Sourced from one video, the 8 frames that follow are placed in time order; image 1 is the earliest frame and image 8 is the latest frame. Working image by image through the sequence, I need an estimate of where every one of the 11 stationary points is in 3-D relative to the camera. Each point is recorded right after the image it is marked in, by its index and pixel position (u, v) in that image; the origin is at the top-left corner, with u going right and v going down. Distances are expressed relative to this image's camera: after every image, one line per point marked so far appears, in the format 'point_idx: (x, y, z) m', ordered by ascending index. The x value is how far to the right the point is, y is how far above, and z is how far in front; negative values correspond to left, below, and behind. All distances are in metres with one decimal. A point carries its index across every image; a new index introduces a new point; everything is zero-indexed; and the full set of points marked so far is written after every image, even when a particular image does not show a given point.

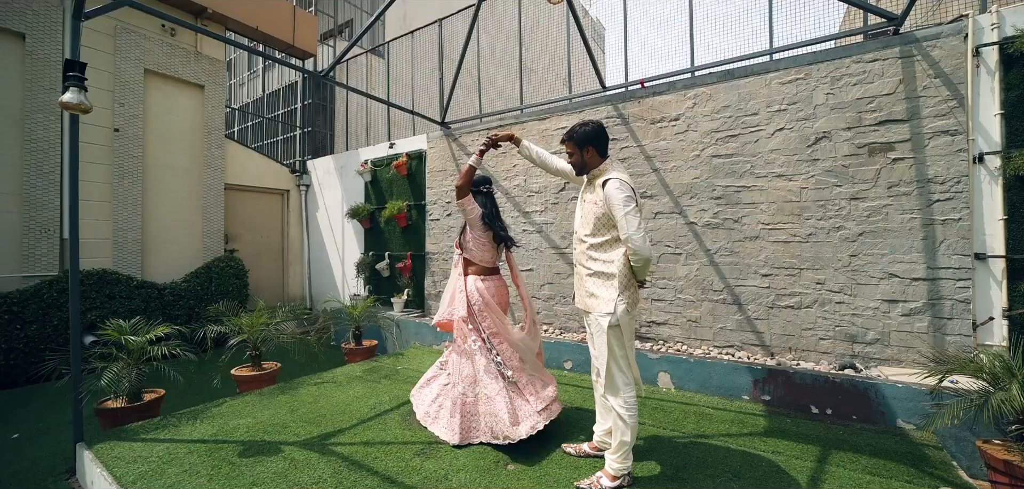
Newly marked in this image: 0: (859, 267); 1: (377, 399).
0: (+3.1, -0.2, +3.5) m
1: (-1.2, -1.4, +3.6) m
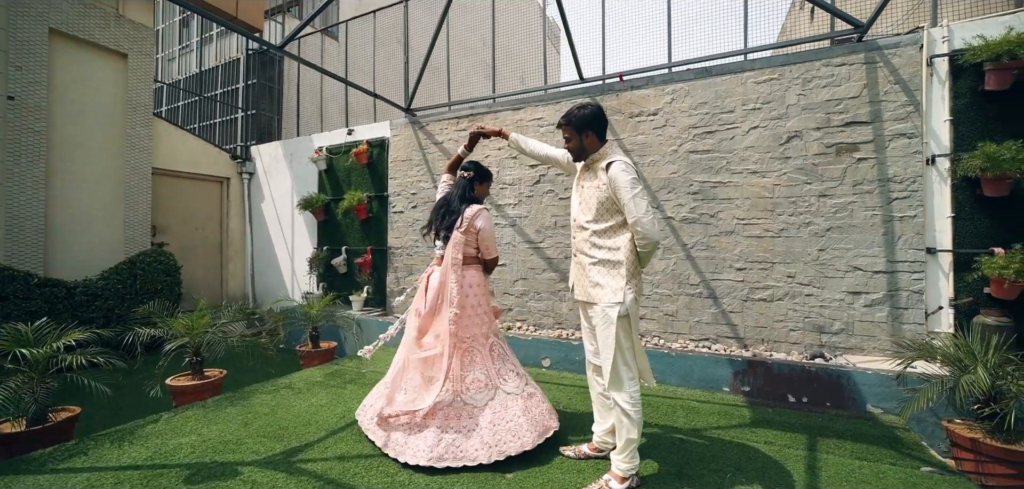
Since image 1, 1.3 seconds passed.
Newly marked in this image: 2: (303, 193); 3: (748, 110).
0: (+2.9, -0.2, +3.7) m
1: (-1.3, -1.3, +3.2) m
2: (-3.5, +0.9, +6.6) m
3: (+2.4, +1.3, +4.0) m
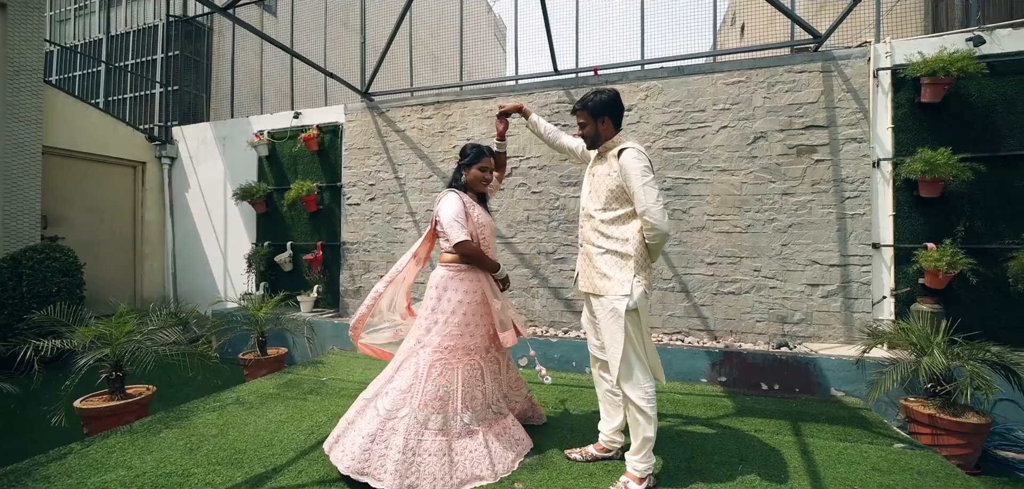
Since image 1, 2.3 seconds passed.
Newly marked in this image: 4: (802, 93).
0: (+2.7, -0.1, +3.9) m
1: (-1.4, -1.3, +2.8) m
2: (-4.0, +0.9, +5.9) m
3: (+2.1, +1.4, +4.1) m
4: (+2.9, +1.5, +3.9) m
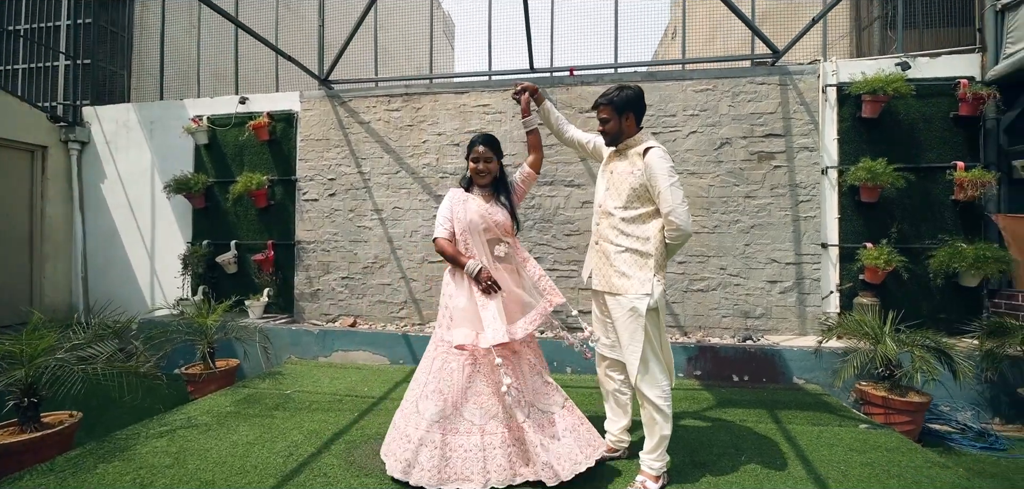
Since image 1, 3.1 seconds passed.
0: (+2.5, -0.1, +4.2) m
1: (-1.4, -1.2, +2.5) m
2: (-4.4, +0.9, +5.2) m
3: (+1.9, +1.4, +4.3) m
4: (+2.6, +1.5, +4.2) m
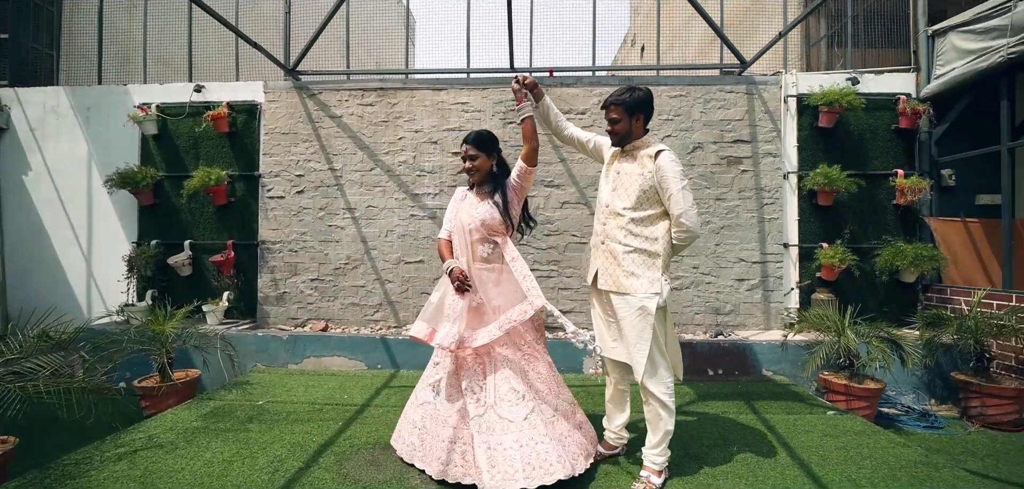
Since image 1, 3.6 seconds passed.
0: (+2.3, -0.1, +4.4) m
1: (-1.4, -1.2, +2.4) m
2: (-4.7, +0.9, +4.7) m
3: (+1.7, +1.4, +4.5) m
4: (+2.4, +1.5, +4.5) m
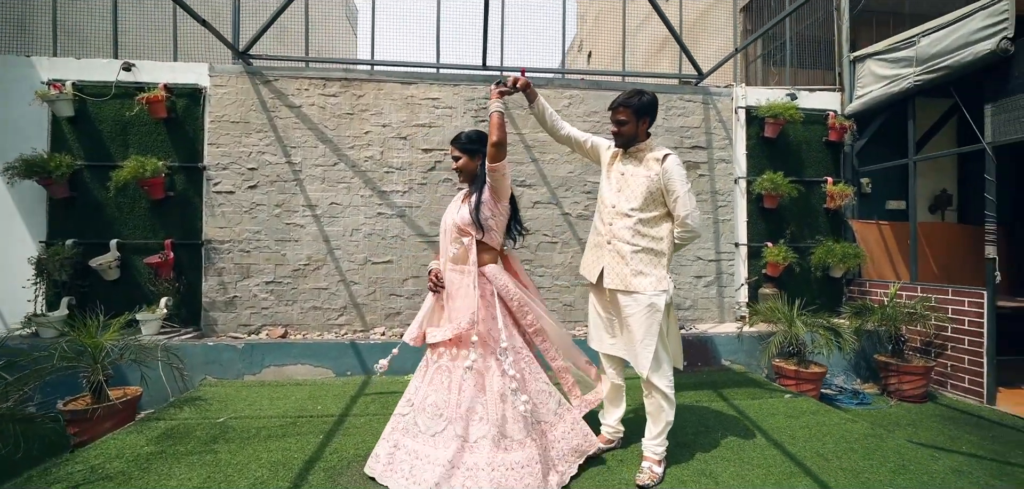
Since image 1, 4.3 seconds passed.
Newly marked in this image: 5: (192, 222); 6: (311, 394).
0: (+2.0, -0.1, +4.7) m
1: (-1.4, -1.2, +2.1) m
2: (-5.0, +0.9, +4.0) m
3: (+1.4, +1.4, +4.7) m
4: (+2.1, +1.5, +4.8) m
5: (-3.3, +0.2, +4.2) m
6: (-1.7, -1.2, +3.3) m
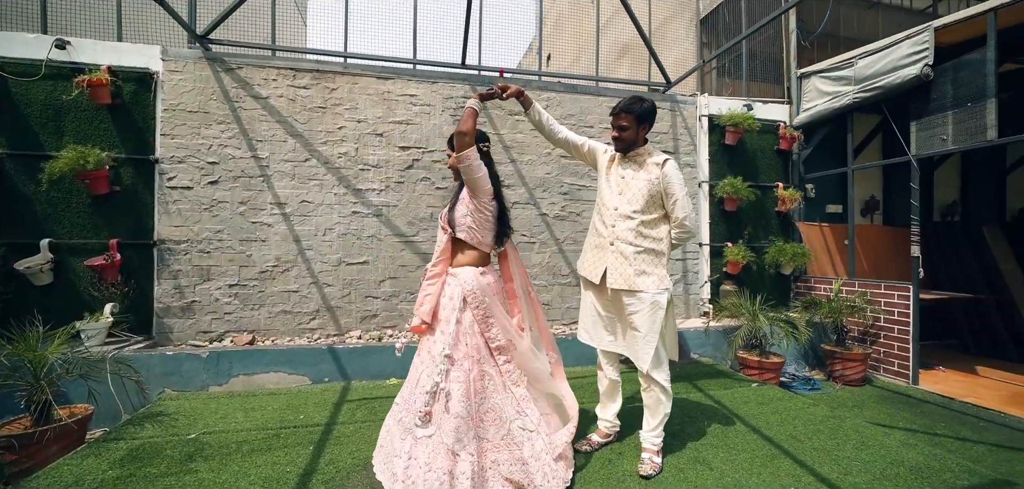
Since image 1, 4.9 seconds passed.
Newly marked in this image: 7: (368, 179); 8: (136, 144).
0: (+1.7, -0.1, +4.9) m
1: (-1.3, -1.2, +2.0) m
2: (-5.1, +0.9, +3.4) m
3: (+1.1, +1.4, +4.8) m
4: (+1.9, +1.5, +5.0) m
5: (-3.5, +0.2, +3.8) m
6: (-1.8, -1.3, +3.2) m
7: (-1.5, +0.7, +4.3) m
8: (-3.6, +1.0, +3.8) m
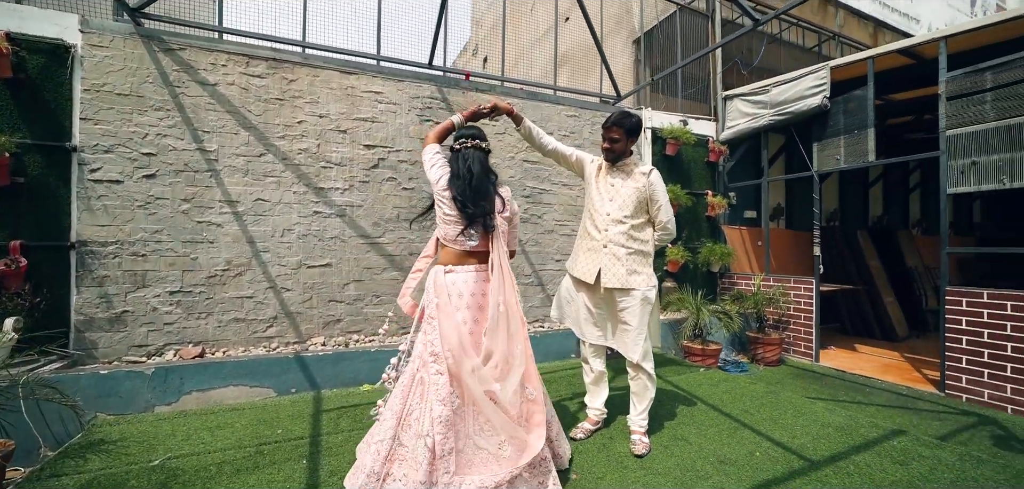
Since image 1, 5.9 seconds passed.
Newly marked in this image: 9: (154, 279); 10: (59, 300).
0: (+1.3, -0.1, +5.3) m
1: (-1.2, -1.3, +1.9) m
2: (-5.2, +0.9, +2.5) m
3: (+0.7, +1.4, +5.1) m
4: (+1.4, +1.5, +5.4) m
5: (-3.7, +0.2, +3.2) m
6: (-1.9, -1.3, +2.9) m
7: (-1.8, +0.7, +4.1) m
8: (-3.7, +0.9, +3.2) m
9: (-3.1, -0.3, +3.4) m
10: (-3.7, -0.5, +3.2) m
